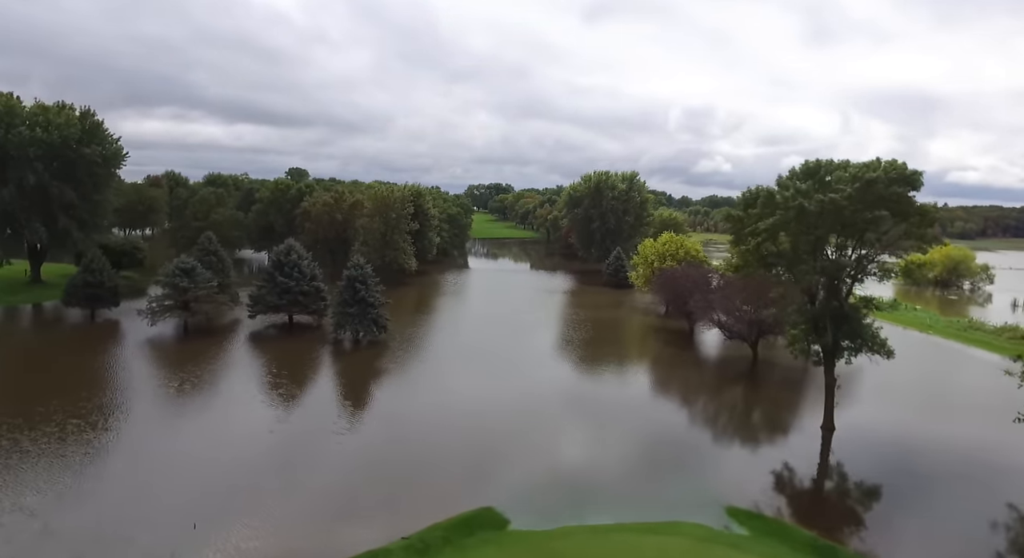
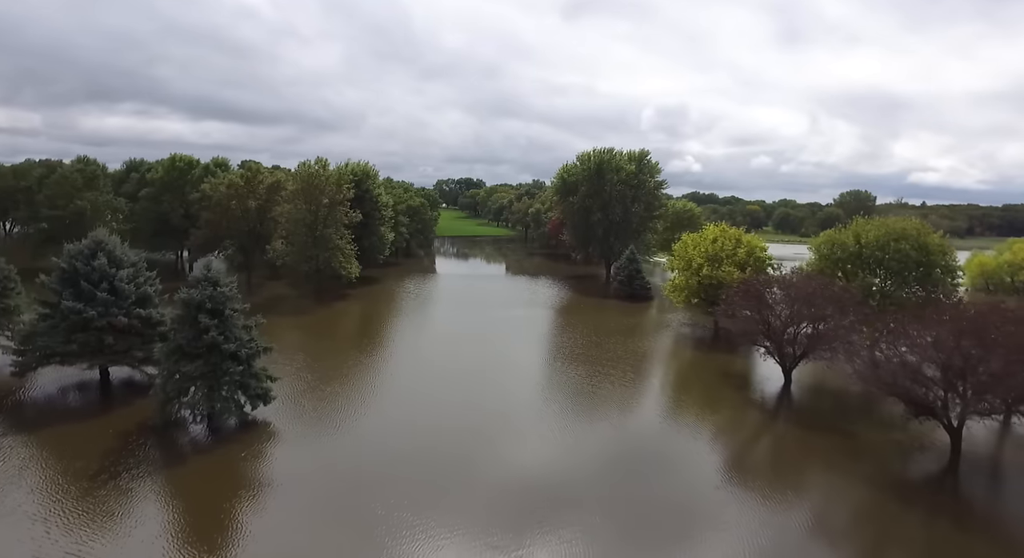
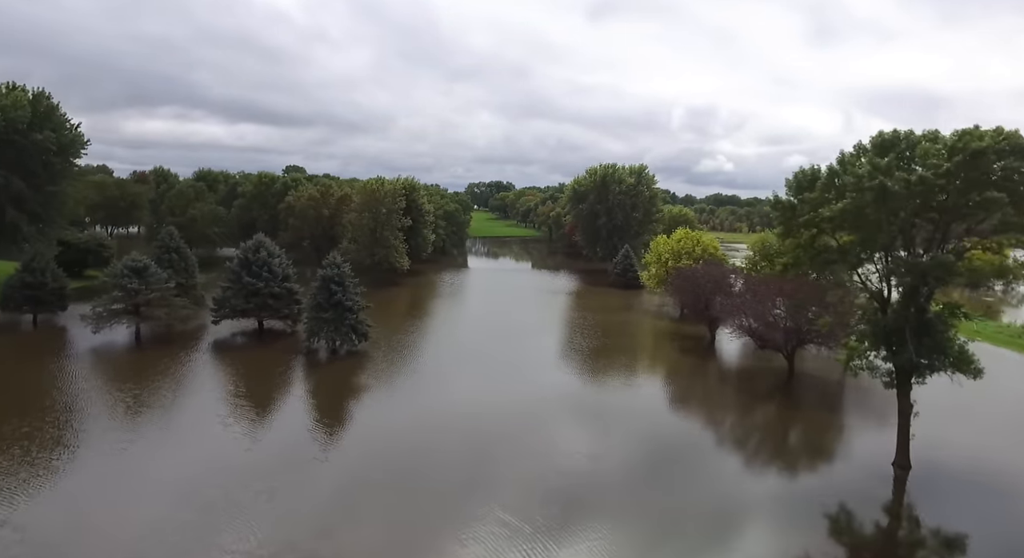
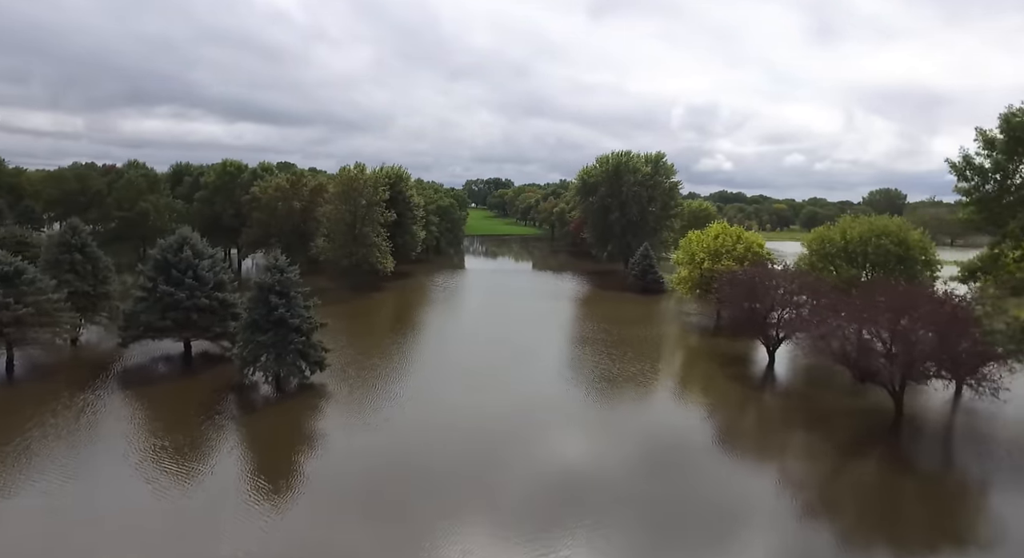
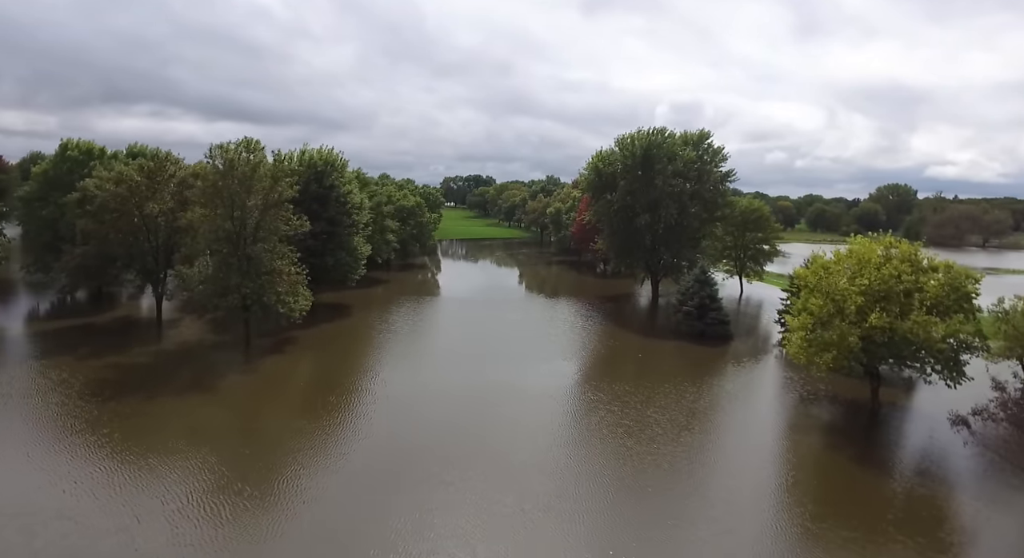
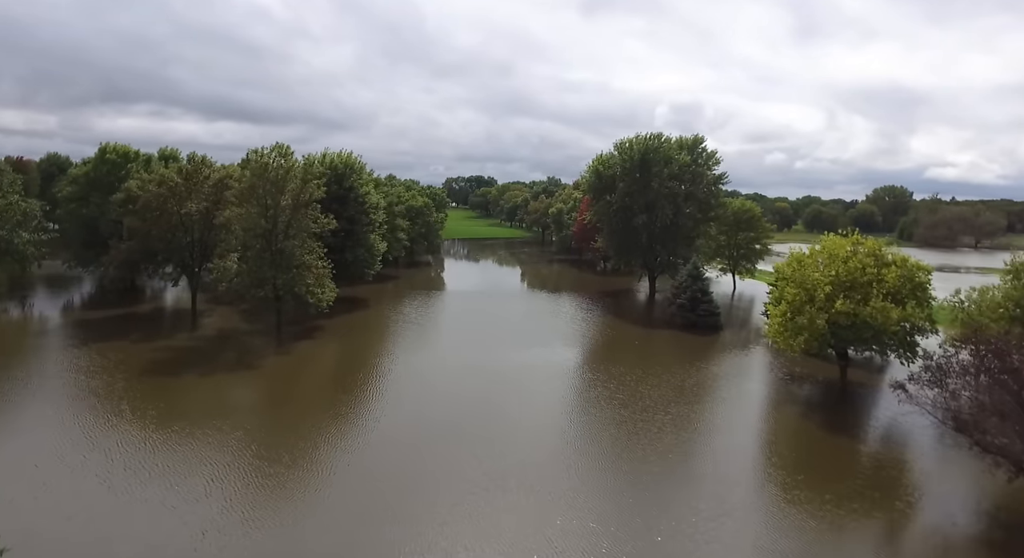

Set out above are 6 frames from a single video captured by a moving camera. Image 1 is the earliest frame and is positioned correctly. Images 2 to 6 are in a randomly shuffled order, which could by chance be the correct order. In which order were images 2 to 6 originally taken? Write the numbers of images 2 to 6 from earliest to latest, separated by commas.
3, 4, 2, 6, 5
